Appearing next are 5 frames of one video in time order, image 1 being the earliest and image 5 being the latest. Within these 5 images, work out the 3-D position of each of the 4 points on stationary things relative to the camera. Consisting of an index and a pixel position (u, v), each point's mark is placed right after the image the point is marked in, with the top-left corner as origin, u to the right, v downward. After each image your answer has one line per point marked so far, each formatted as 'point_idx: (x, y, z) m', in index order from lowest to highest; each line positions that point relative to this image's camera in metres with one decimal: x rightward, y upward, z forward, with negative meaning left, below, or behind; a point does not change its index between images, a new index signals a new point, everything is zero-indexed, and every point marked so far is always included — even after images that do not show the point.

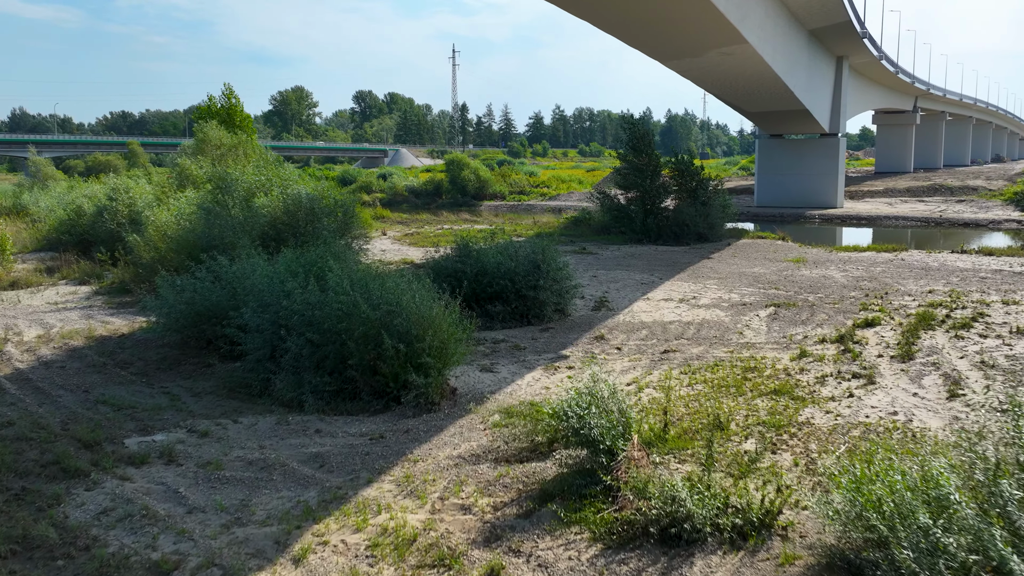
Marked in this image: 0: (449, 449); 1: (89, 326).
0: (-0.3, -0.9, +5.1) m
1: (-3.8, -0.3, +8.8) m
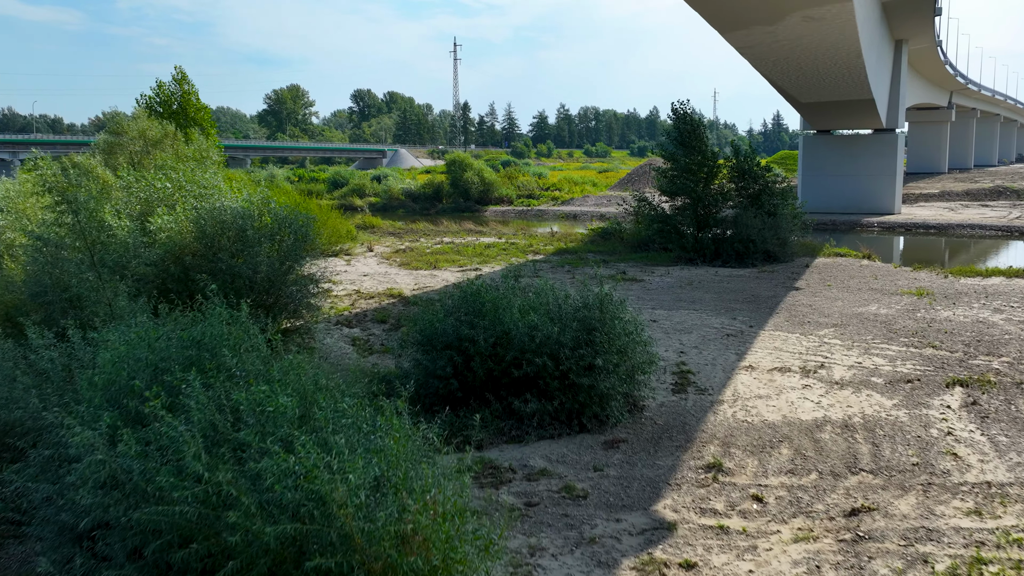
0: (-0.1, -1.3, +1.7) m
1: (-3.6, -0.8, +5.3) m
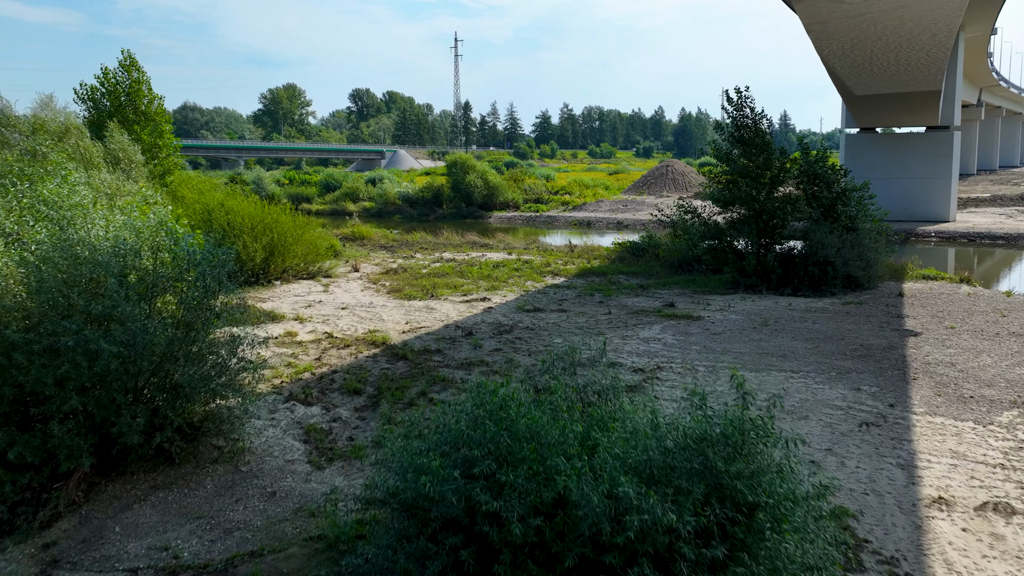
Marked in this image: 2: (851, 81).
0: (+0.1, -1.6, -0.9) m
1: (-3.4, -1.1, +2.7) m
2: (+5.6, +3.4, +15.9) m
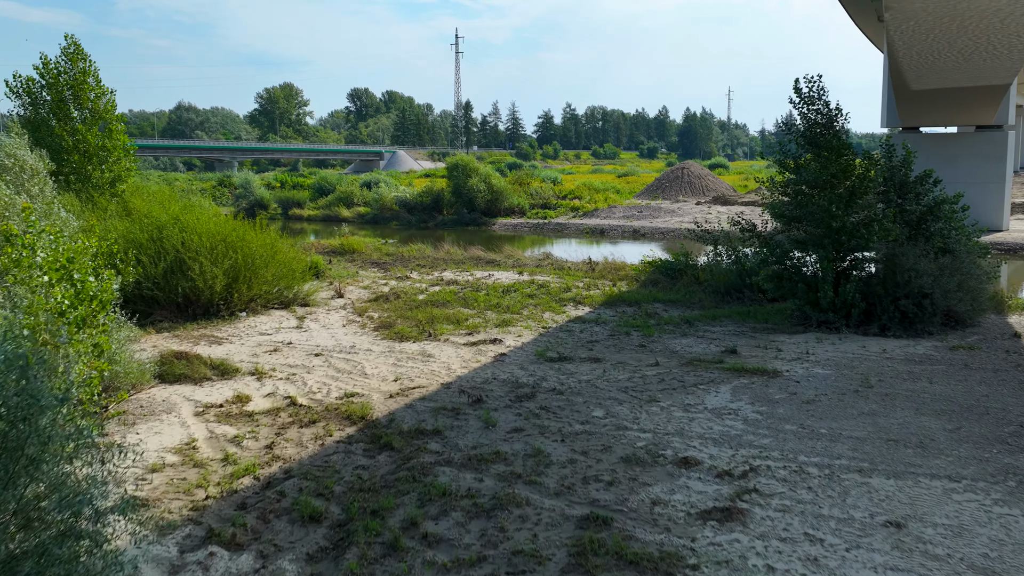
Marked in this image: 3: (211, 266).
0: (+0.2, -2.0, -3.0) m
1: (-3.3, -1.5, +0.7) m
2: (+5.8, +3.1, +13.9) m
3: (-2.9, +0.2, +9.3) m
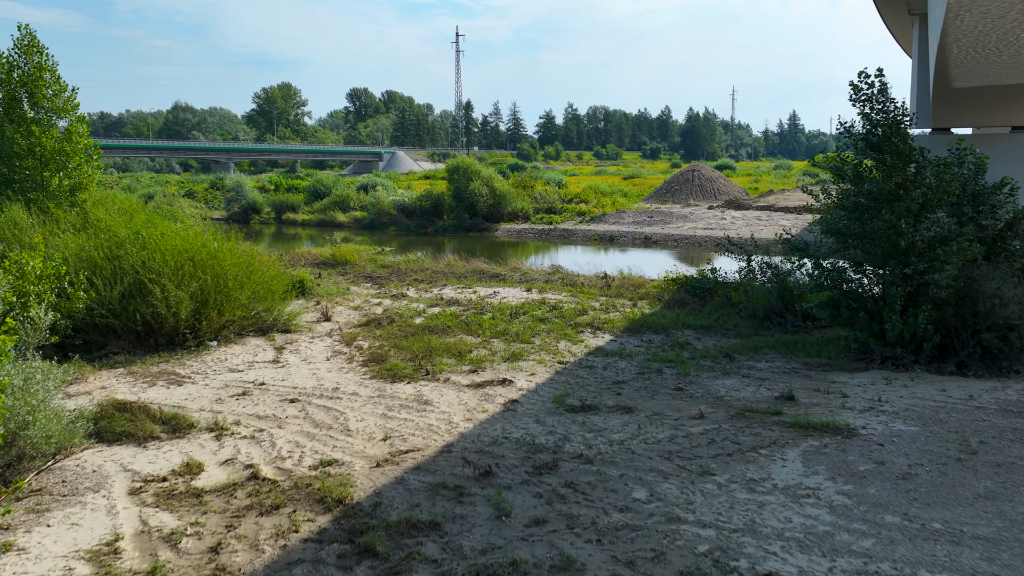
0: (+0.3, -2.2, -4.2) m
1: (-3.2, -1.7, -0.6) m
2: (+5.8, +2.9, +12.7) m
3: (-2.8, 0.0, +8.1) m
